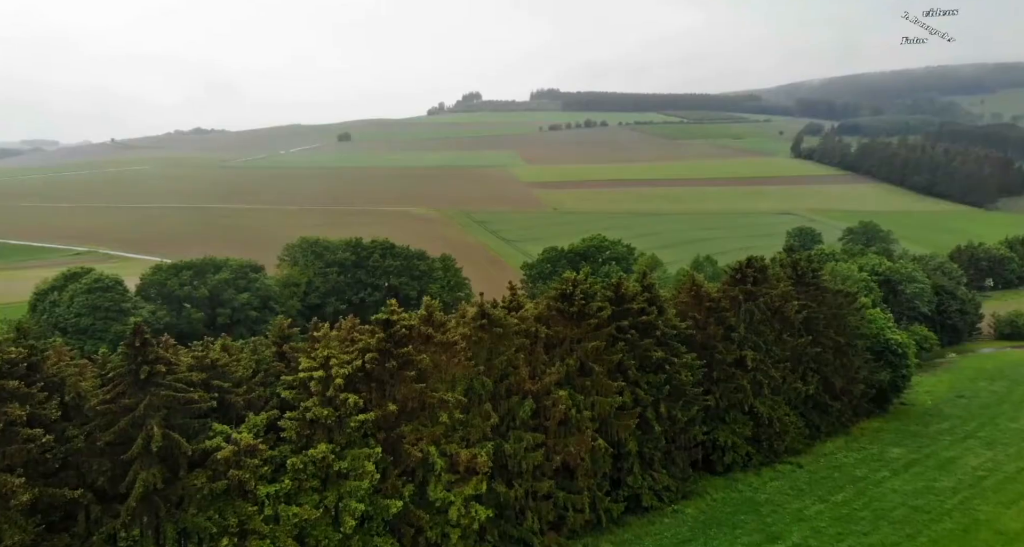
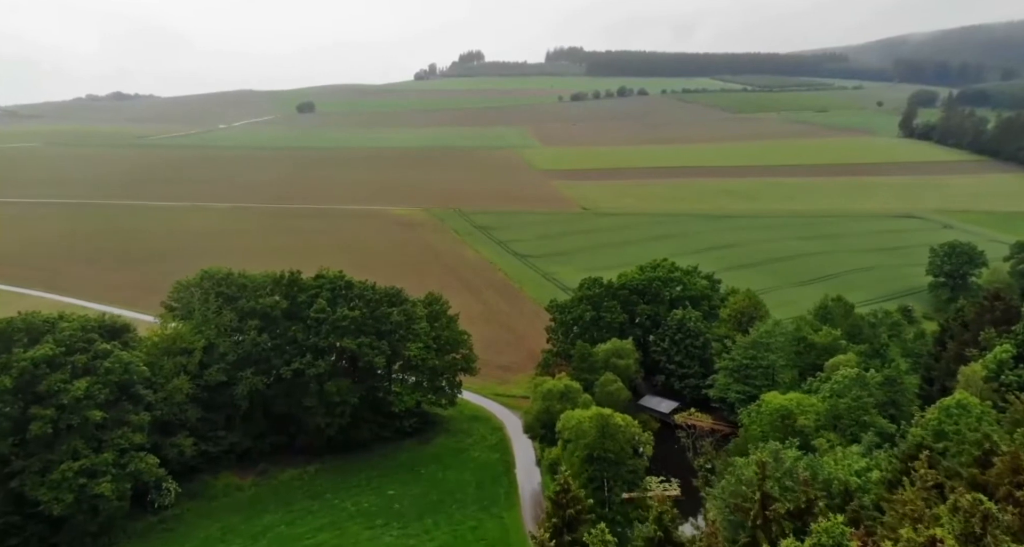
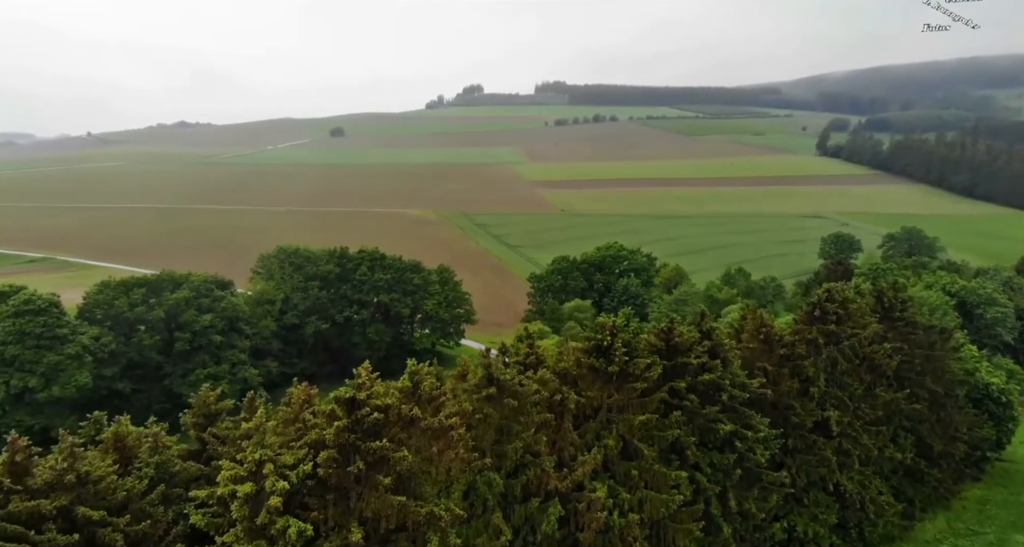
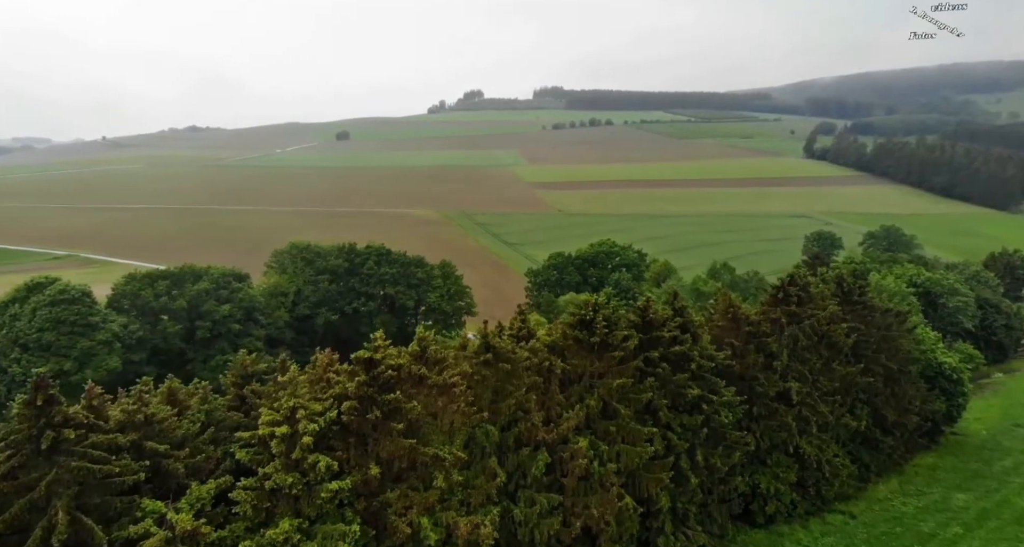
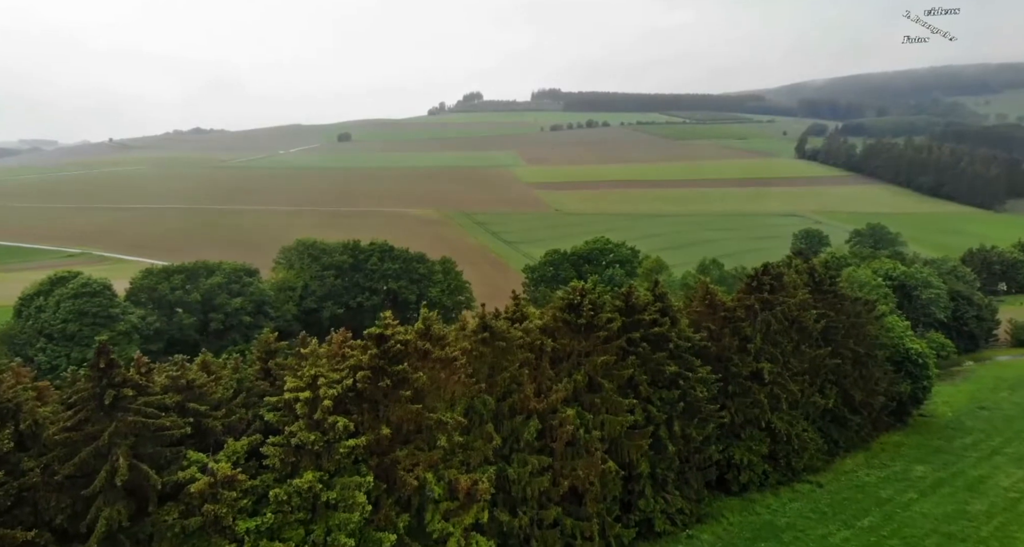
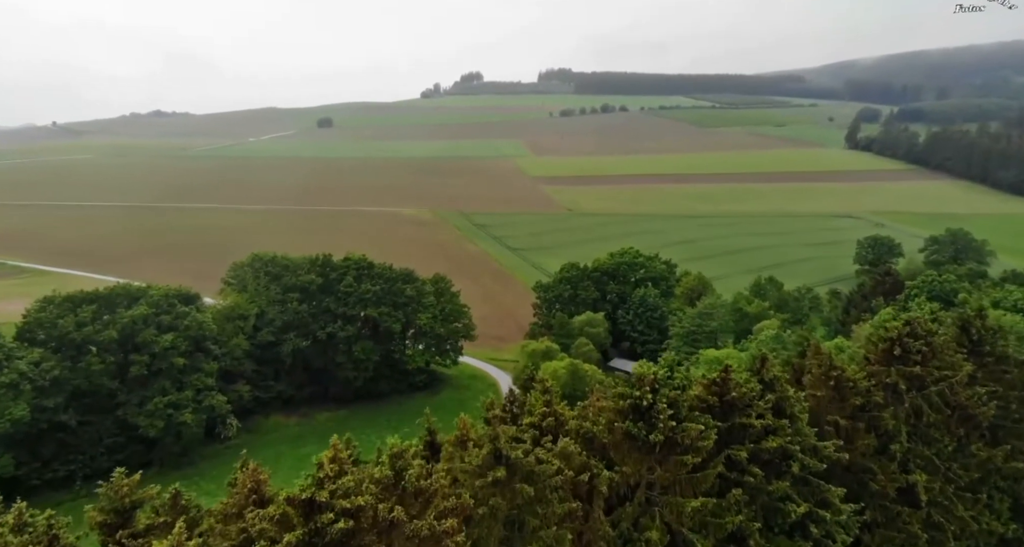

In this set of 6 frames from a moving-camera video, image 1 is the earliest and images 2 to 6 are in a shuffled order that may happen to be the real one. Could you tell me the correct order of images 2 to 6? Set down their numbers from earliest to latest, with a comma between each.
5, 4, 3, 6, 2
